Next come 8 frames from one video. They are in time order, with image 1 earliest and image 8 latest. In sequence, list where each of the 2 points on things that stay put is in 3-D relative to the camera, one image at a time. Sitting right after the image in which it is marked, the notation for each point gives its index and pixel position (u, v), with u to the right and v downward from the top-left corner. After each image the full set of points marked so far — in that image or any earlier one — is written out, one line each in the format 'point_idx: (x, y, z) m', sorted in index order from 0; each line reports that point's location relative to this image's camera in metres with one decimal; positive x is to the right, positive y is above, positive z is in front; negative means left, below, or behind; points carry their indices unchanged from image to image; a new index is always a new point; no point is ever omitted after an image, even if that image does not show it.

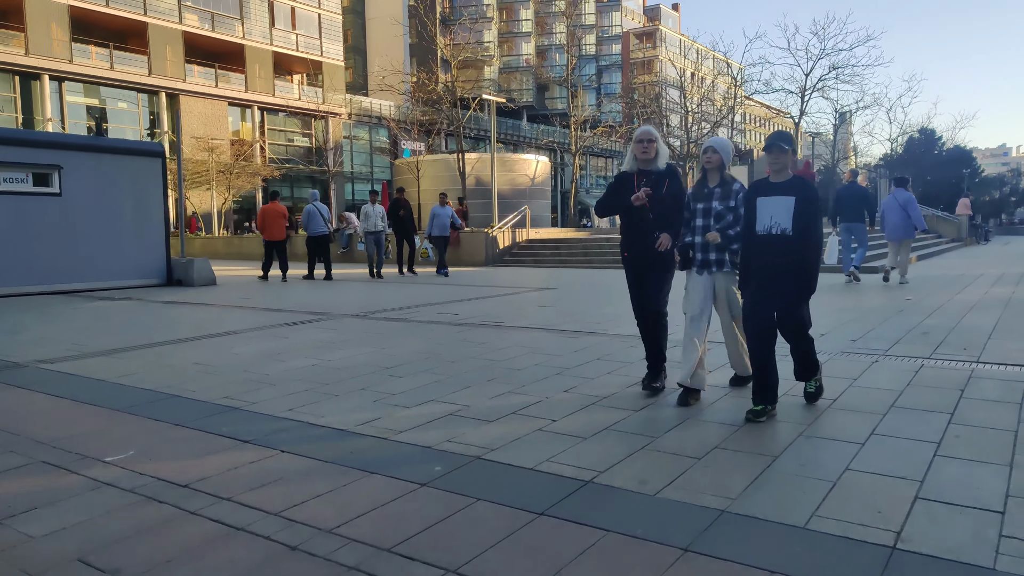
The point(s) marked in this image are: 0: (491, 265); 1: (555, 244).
0: (-0.6, +0.6, +18.9) m
1: (+1.1, +1.1, +19.4) m
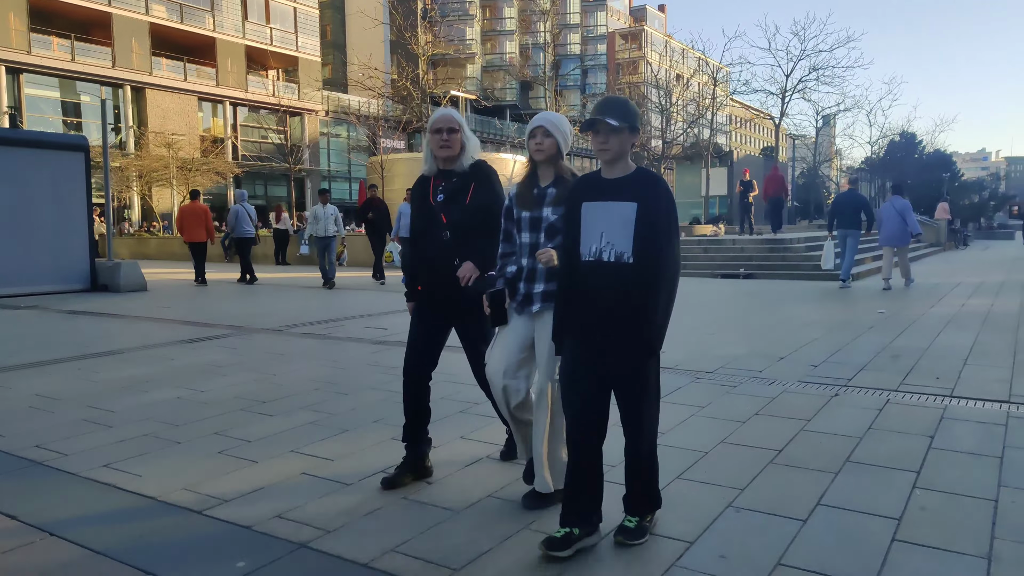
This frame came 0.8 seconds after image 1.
0: (-1.4, +0.5, +18.2) m
1: (+0.2, +1.0, +18.6) m
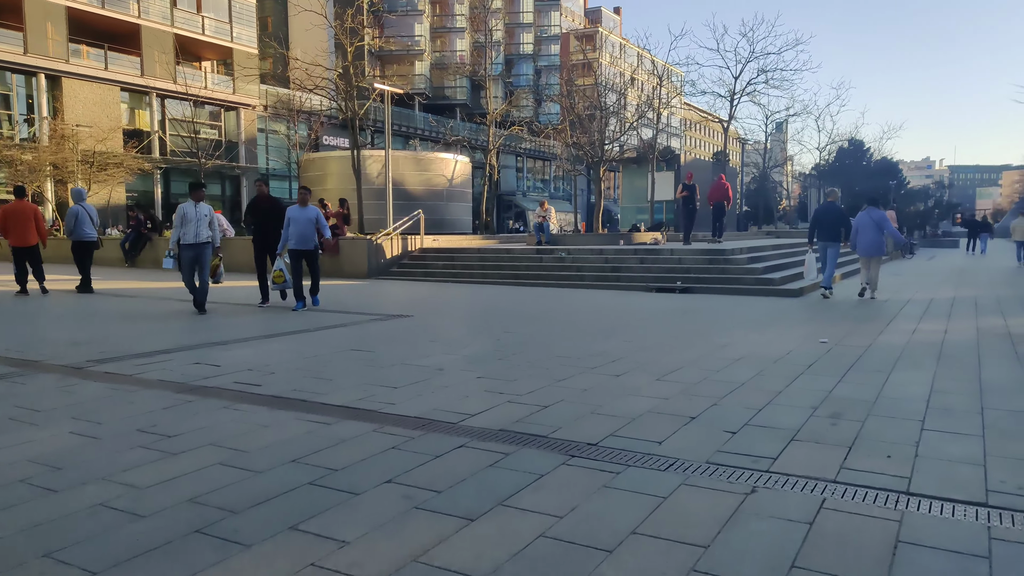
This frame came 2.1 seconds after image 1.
0: (-3.1, +0.2, +16.6) m
1: (-1.5, +0.7, +17.2) m
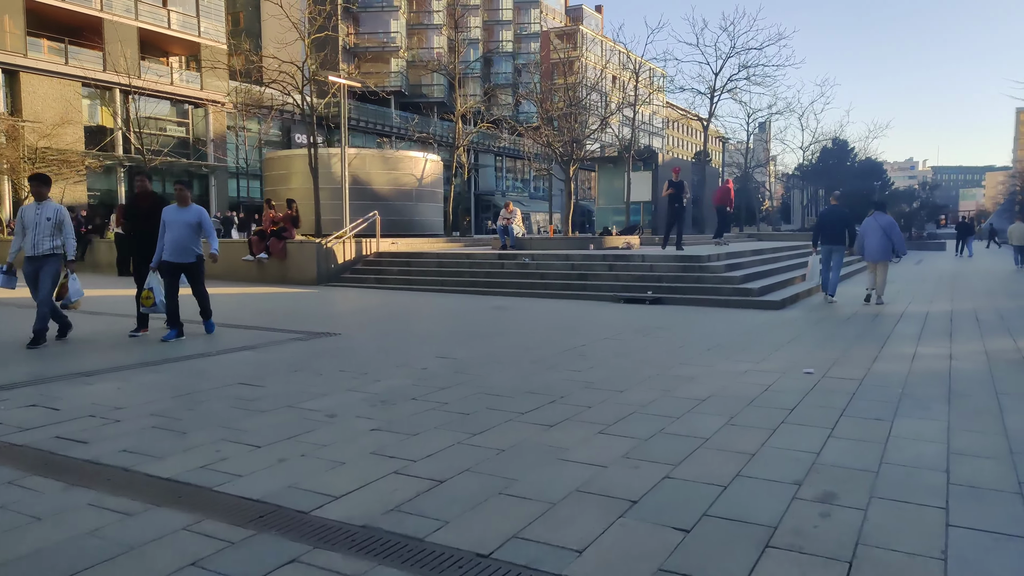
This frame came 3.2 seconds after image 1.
0: (-3.9, +0.1, +15.4) m
1: (-2.3, +0.6, +16.0) m
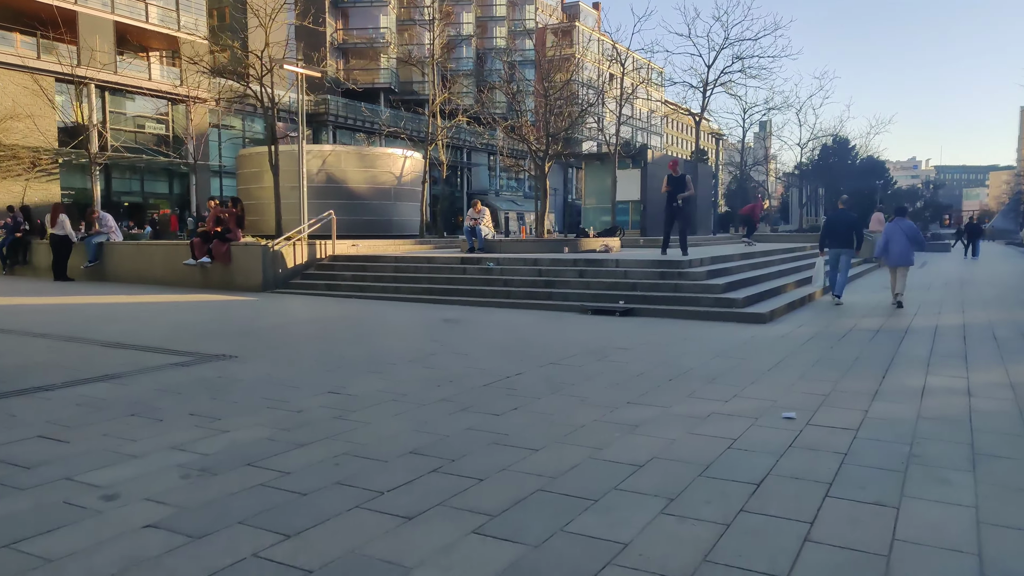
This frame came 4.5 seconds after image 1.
0: (-4.5, -0.1, +14.0) m
1: (-2.9, +0.4, +14.6) m
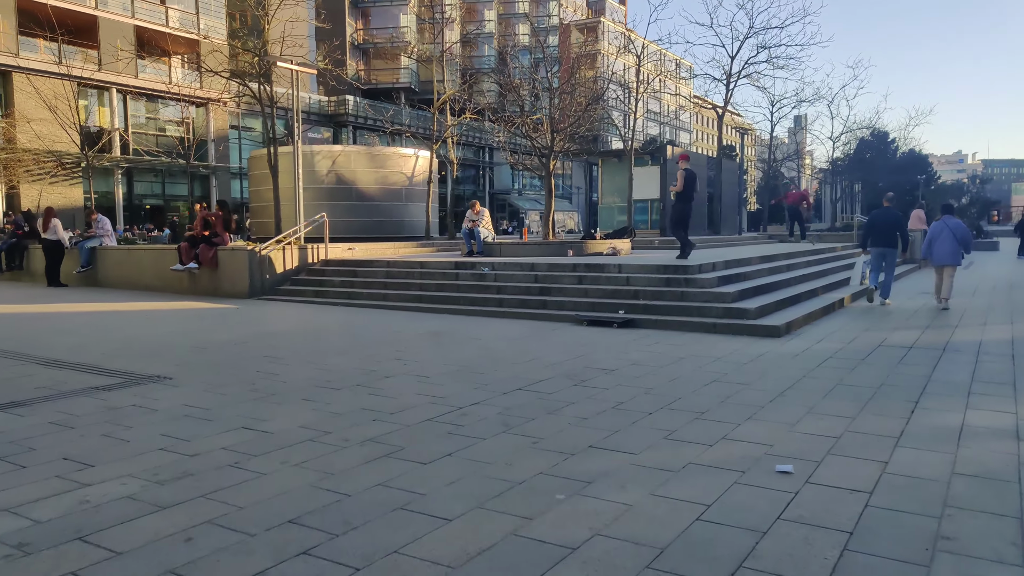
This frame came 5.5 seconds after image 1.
0: (-4.5, -0.2, +13.4) m
1: (-2.9, +0.3, +13.9) m
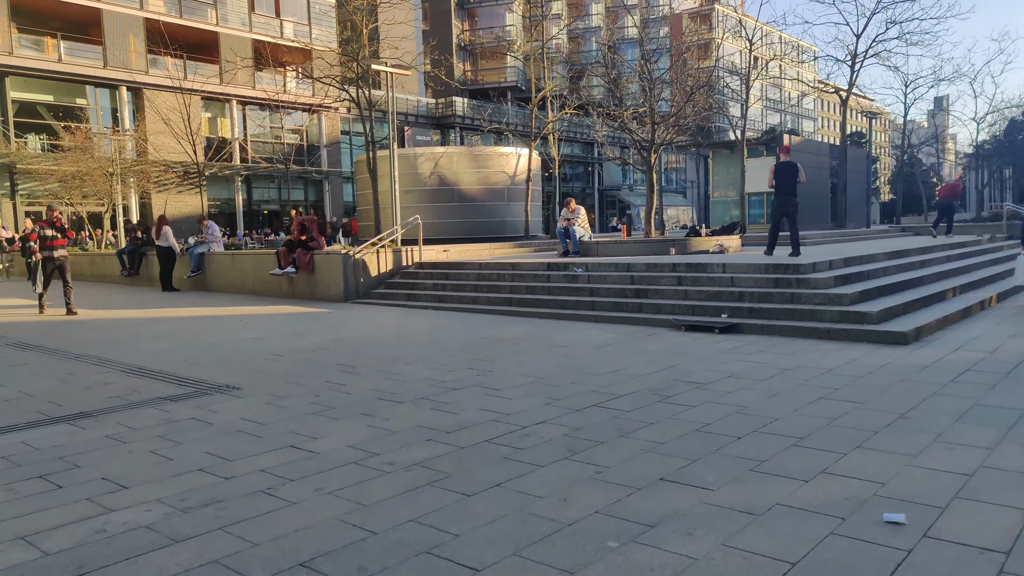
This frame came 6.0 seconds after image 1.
0: (-2.9, -0.2, +13.5) m
1: (-1.2, +0.3, +13.7) m
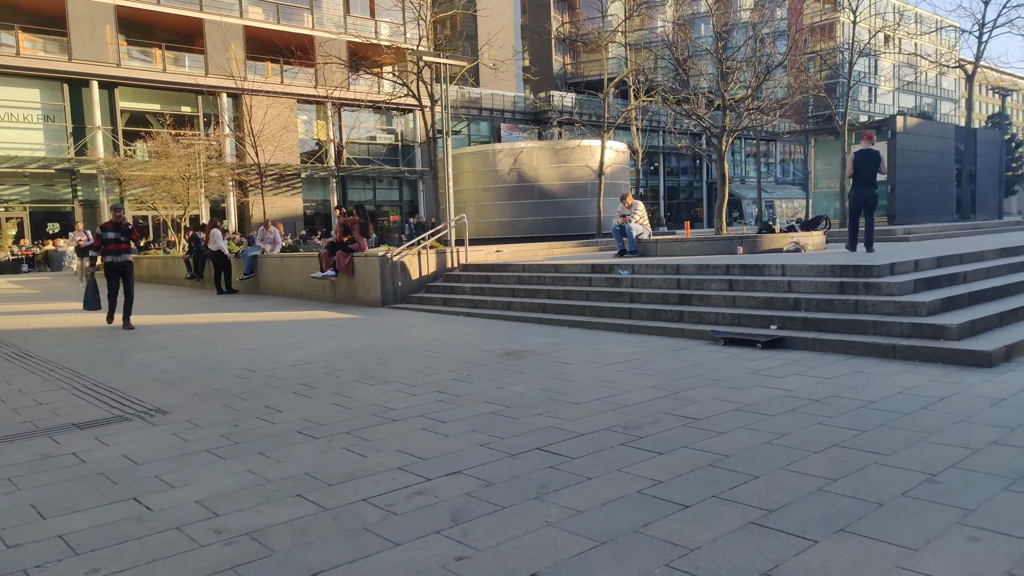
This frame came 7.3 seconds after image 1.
0: (-2.1, -0.3, +12.9) m
1: (-0.4, +0.2, +12.9) m
